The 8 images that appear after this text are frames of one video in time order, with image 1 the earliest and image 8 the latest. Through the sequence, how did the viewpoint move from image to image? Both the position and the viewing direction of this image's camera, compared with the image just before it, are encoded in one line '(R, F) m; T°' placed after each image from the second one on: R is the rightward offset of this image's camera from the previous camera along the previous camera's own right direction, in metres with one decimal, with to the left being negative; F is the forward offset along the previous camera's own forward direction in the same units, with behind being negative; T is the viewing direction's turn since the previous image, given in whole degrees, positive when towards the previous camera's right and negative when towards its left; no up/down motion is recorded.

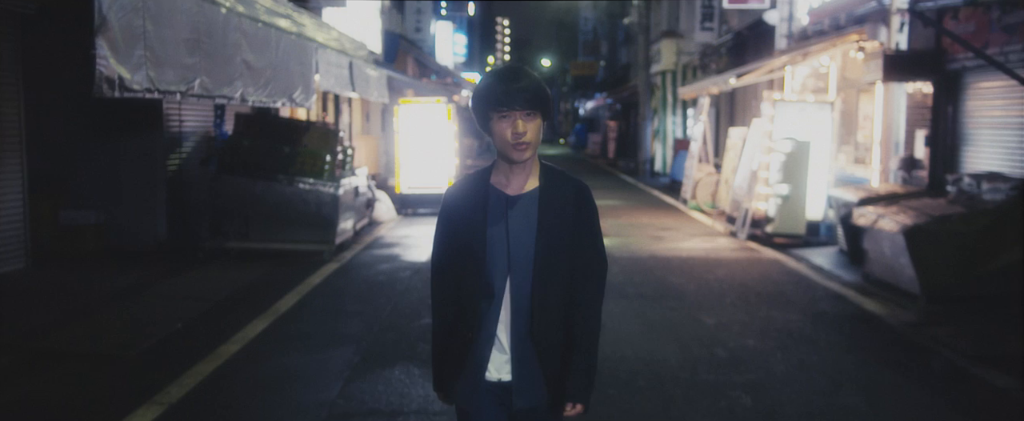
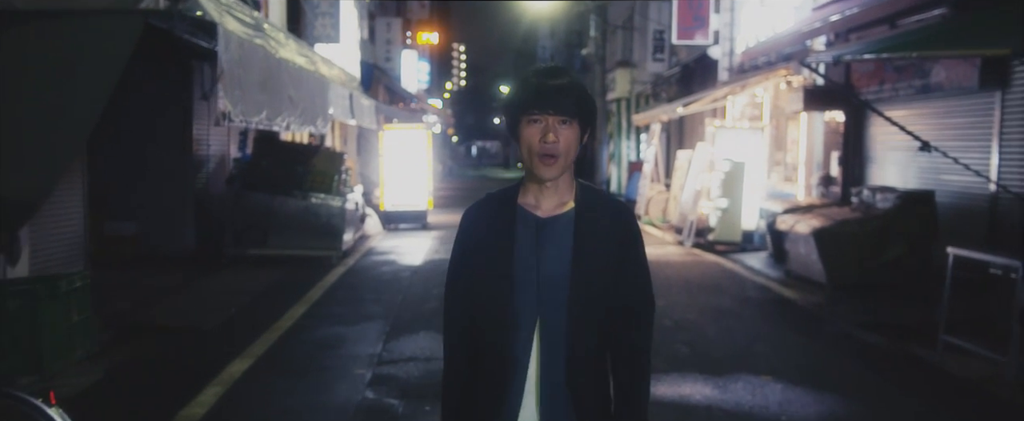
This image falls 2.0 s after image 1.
(-0.4, -1.8) m; +3°
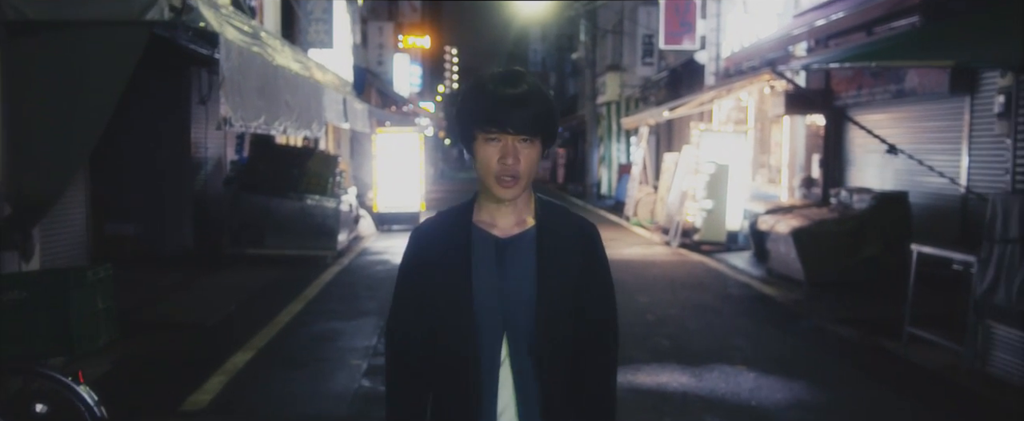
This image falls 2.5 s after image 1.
(0.0, -0.4) m; +1°
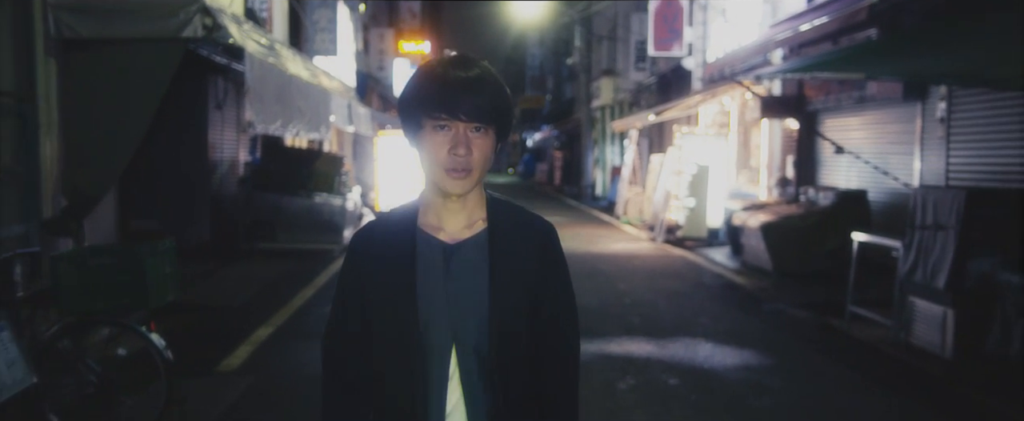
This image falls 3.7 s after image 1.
(+0.1, -1.0) m; 0°
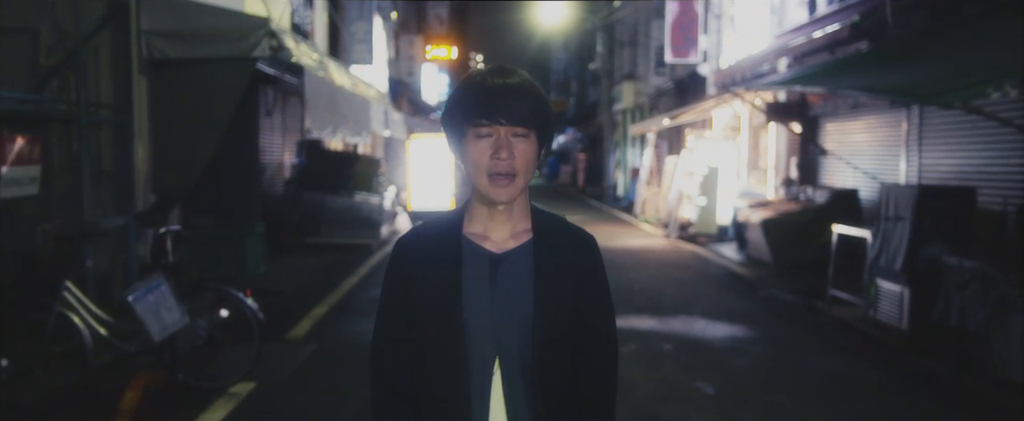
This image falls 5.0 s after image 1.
(+0.1, -1.2) m; -2°
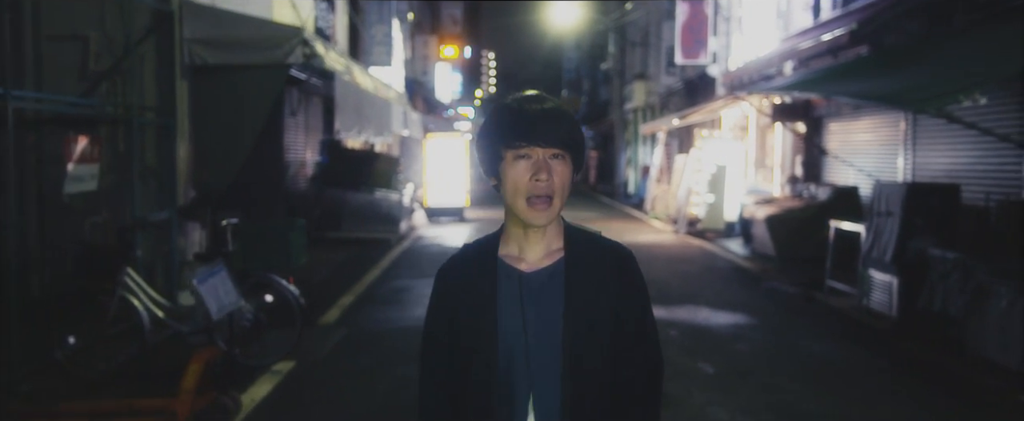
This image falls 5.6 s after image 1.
(-0.1, -0.6) m; -1°
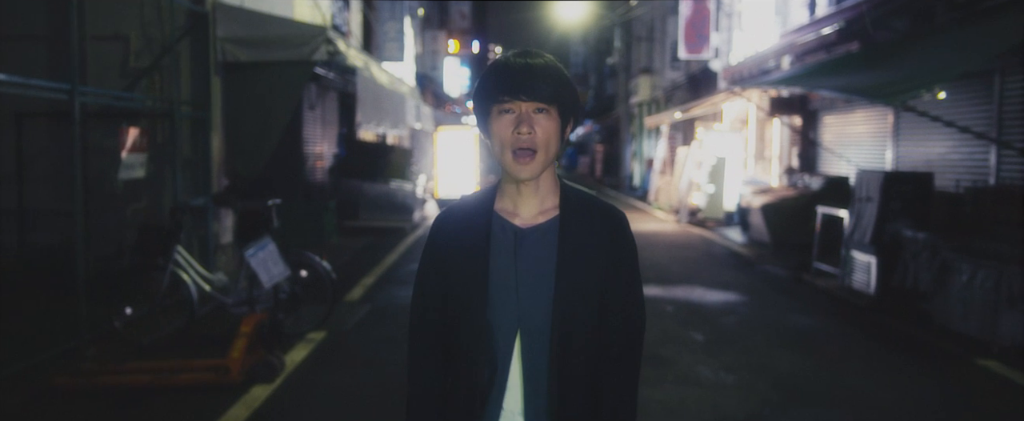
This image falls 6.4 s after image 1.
(0.0, -0.7) m; -1°
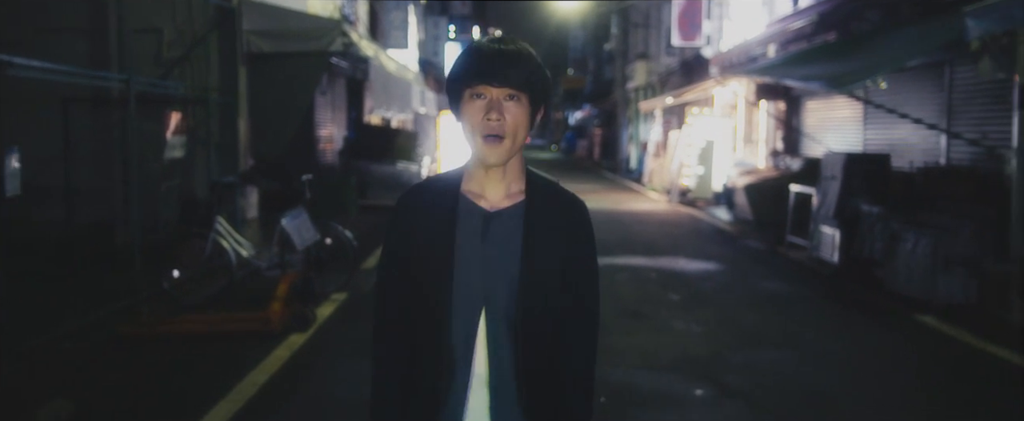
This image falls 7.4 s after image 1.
(0.0, -1.0) m; 0°
